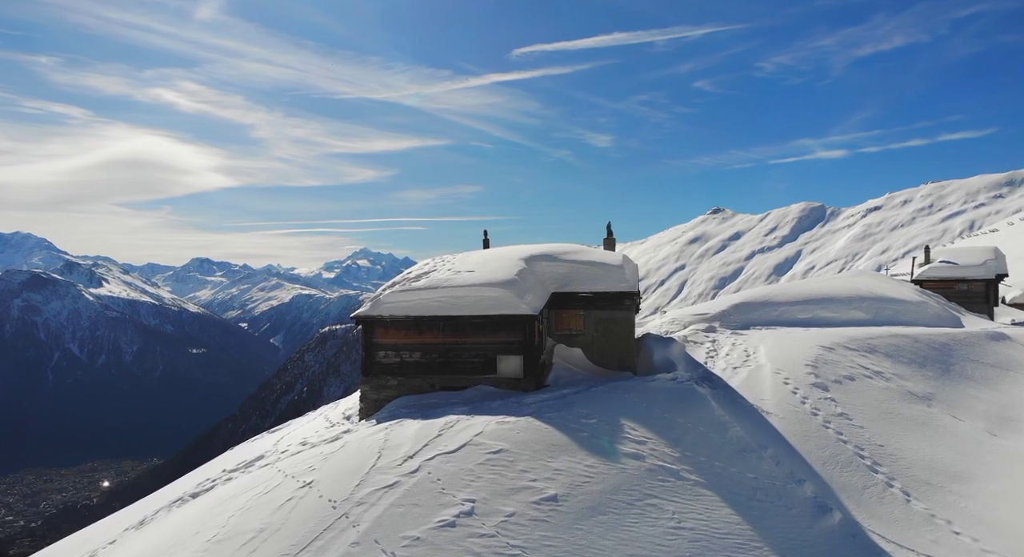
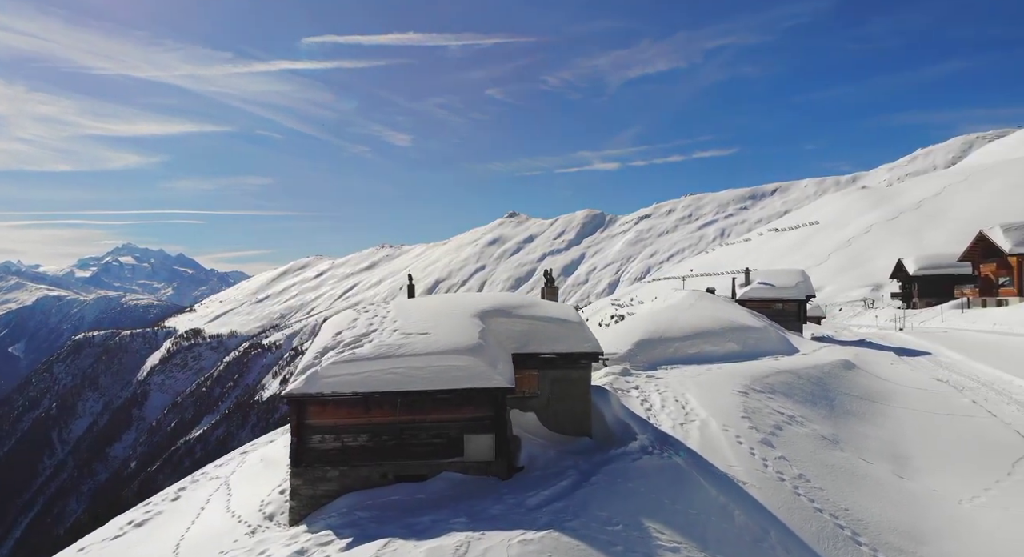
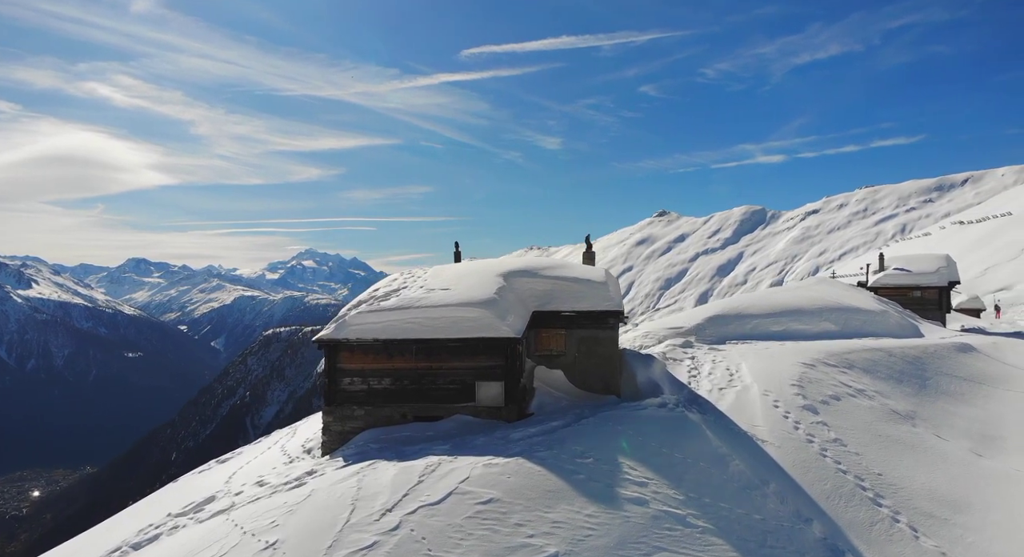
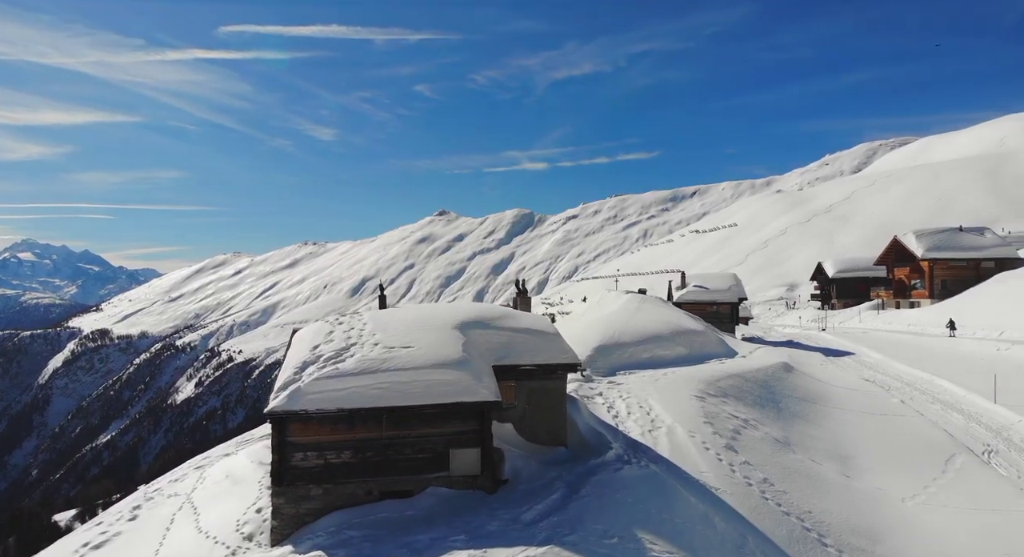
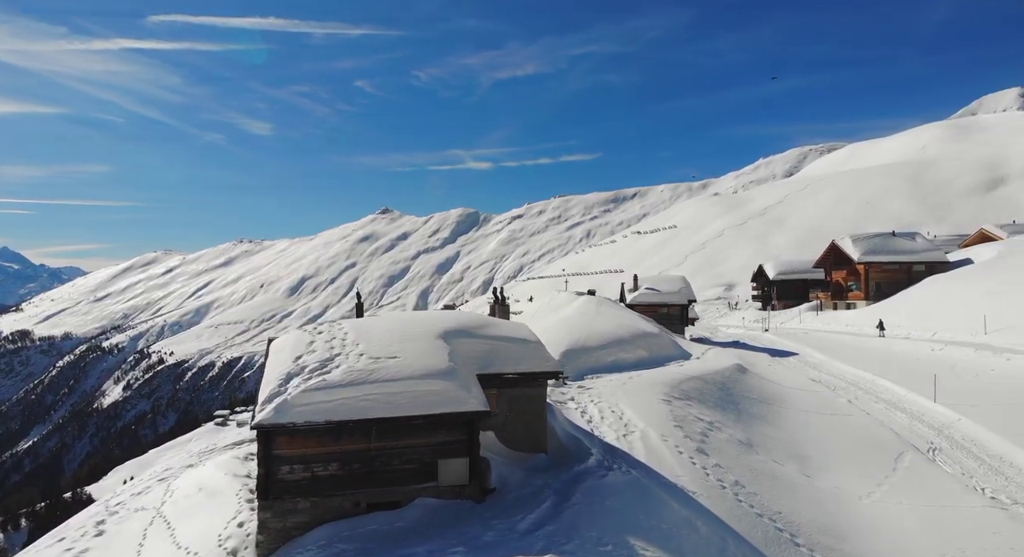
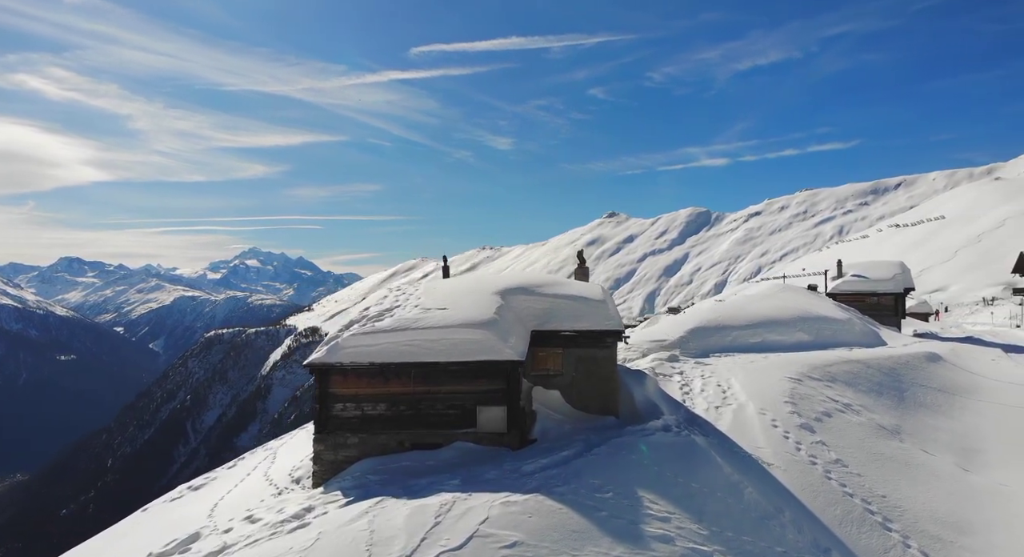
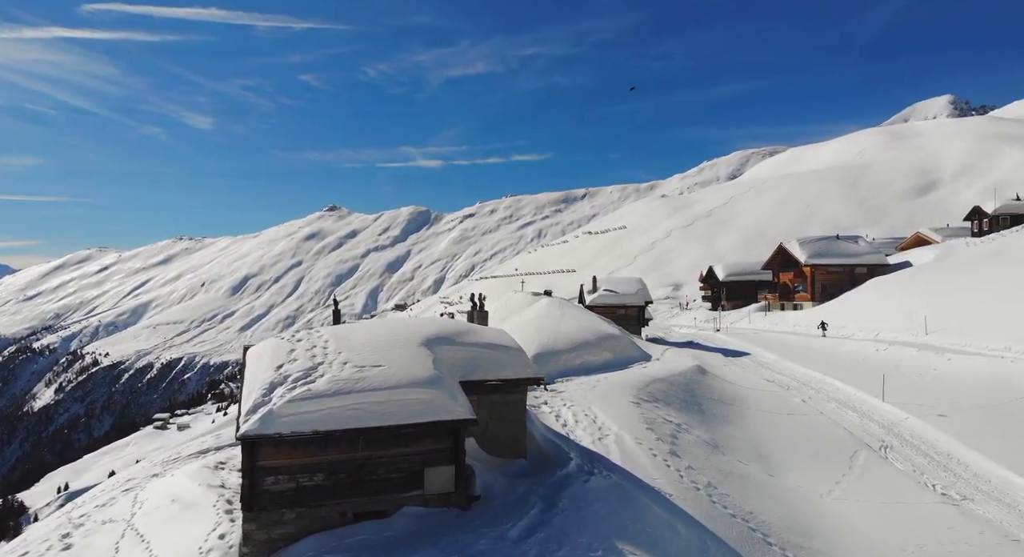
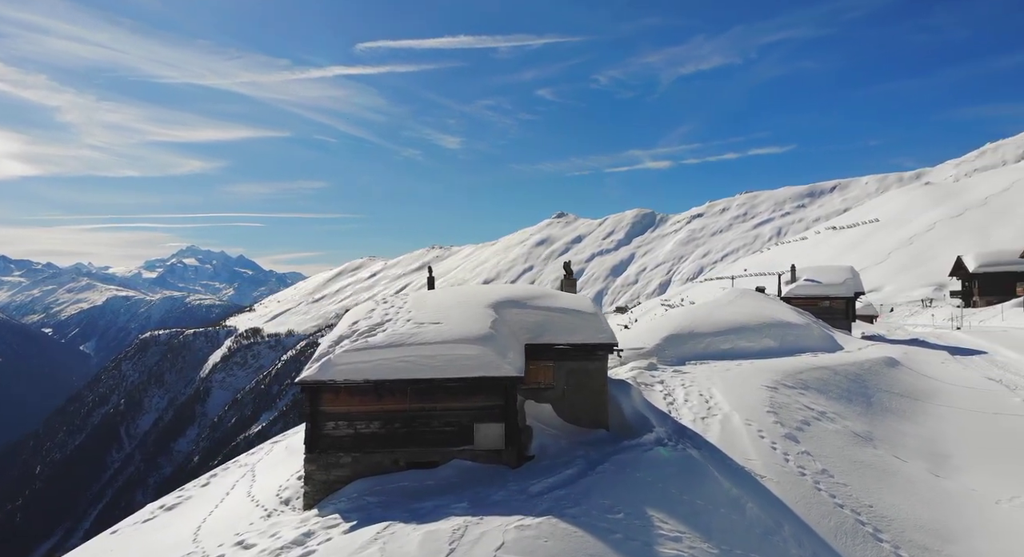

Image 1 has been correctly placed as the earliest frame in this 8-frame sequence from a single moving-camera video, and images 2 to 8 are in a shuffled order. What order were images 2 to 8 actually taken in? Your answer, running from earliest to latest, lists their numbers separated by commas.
3, 6, 8, 2, 4, 5, 7
